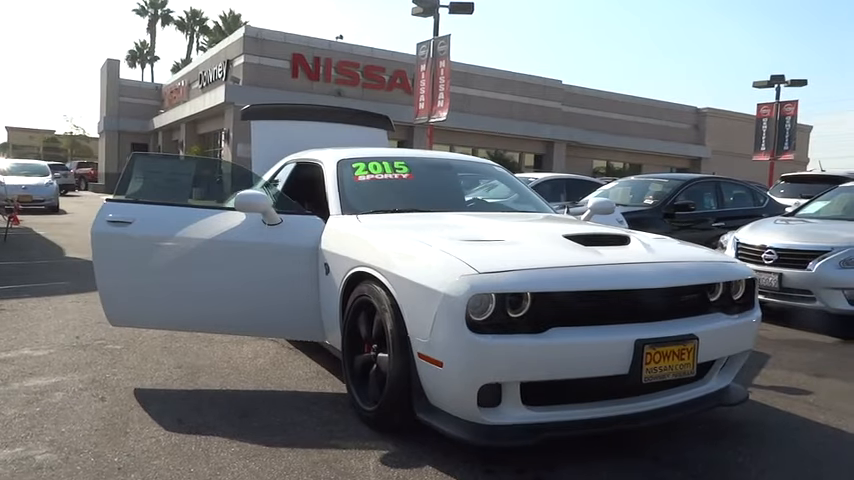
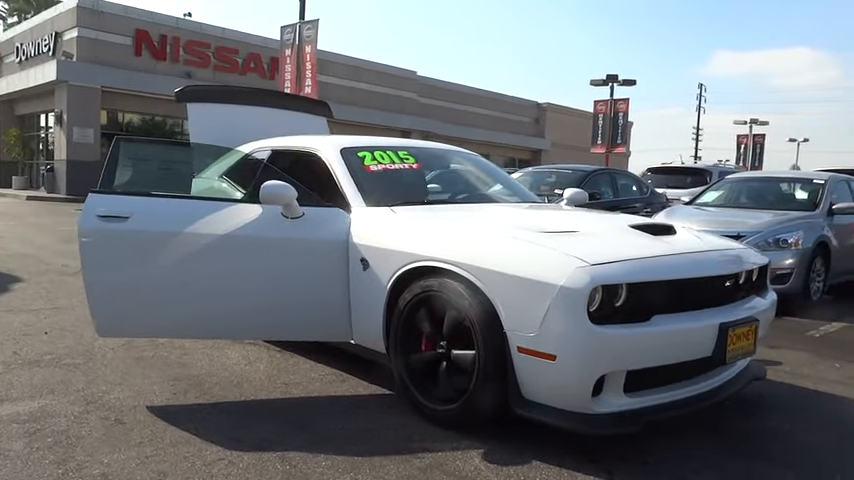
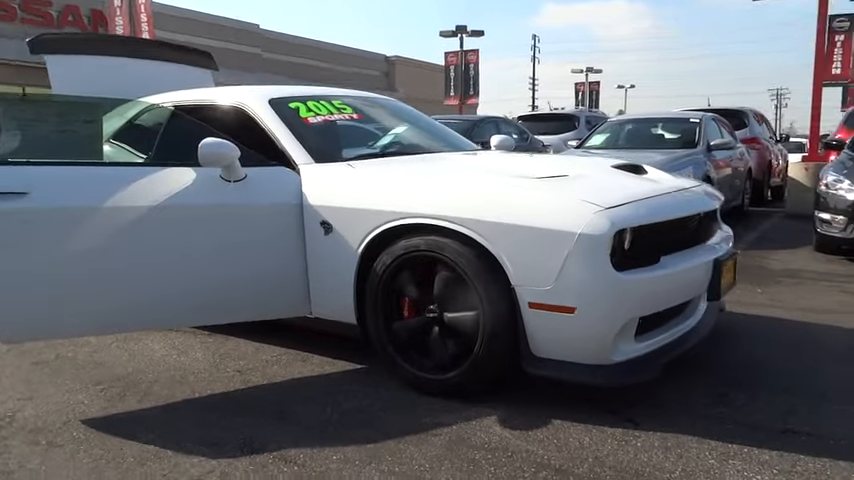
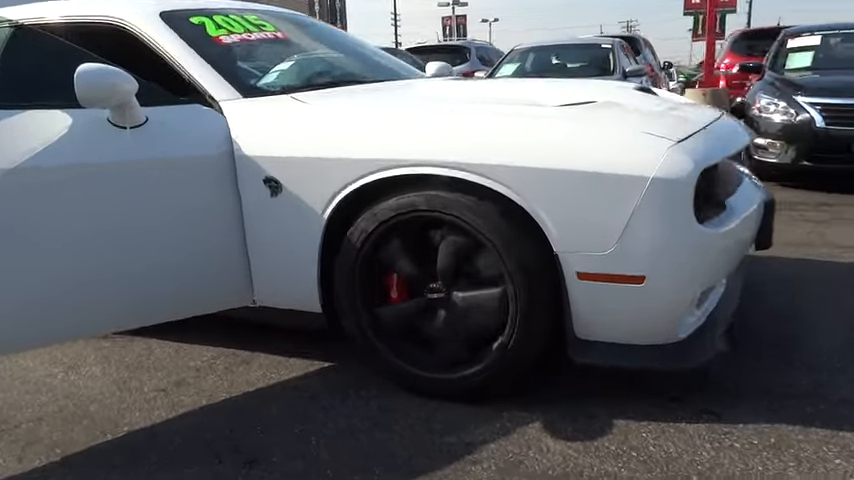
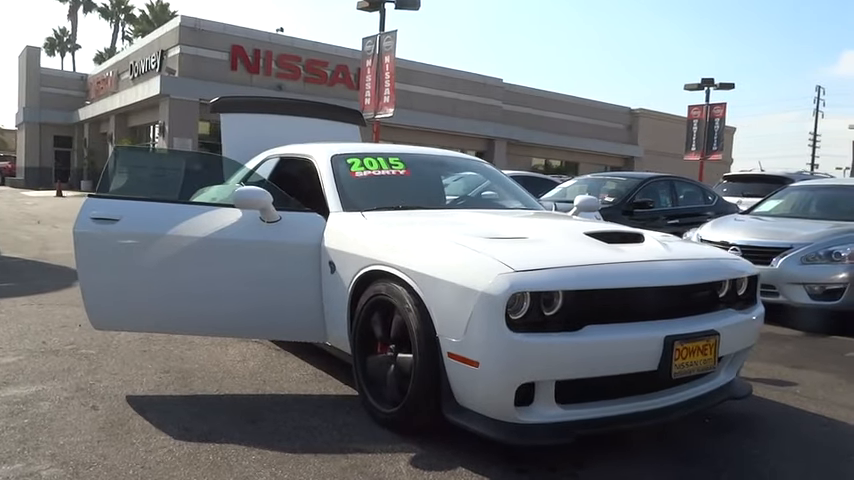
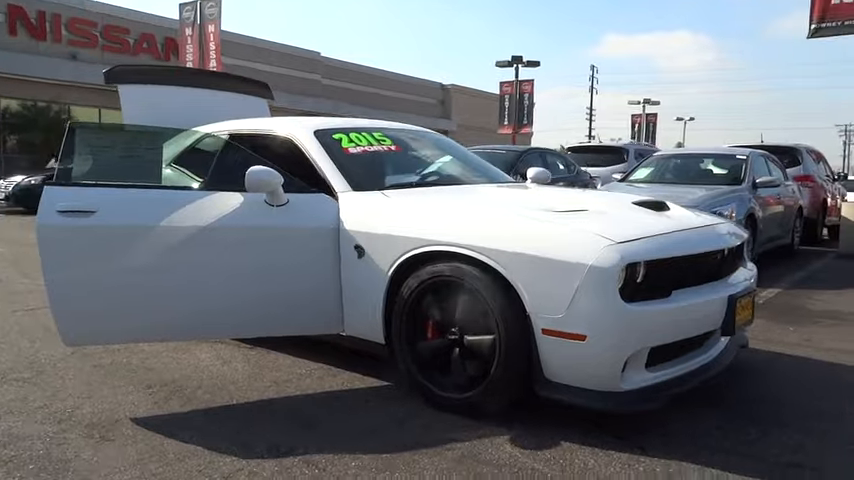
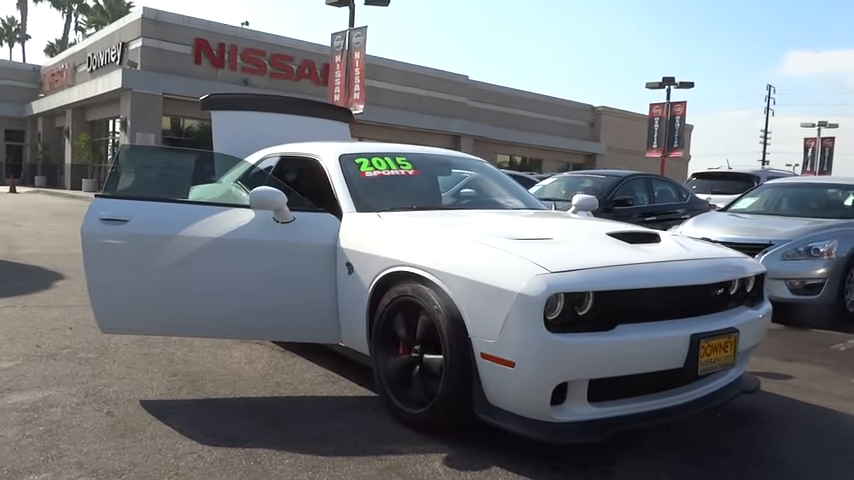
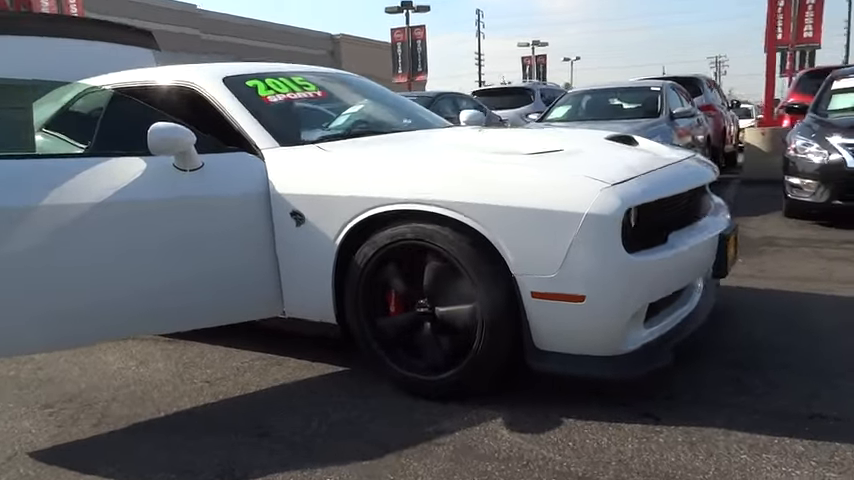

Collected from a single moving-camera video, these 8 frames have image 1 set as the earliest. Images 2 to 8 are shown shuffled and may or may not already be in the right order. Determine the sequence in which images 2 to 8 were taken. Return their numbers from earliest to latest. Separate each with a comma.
5, 7, 2, 6, 3, 8, 4
